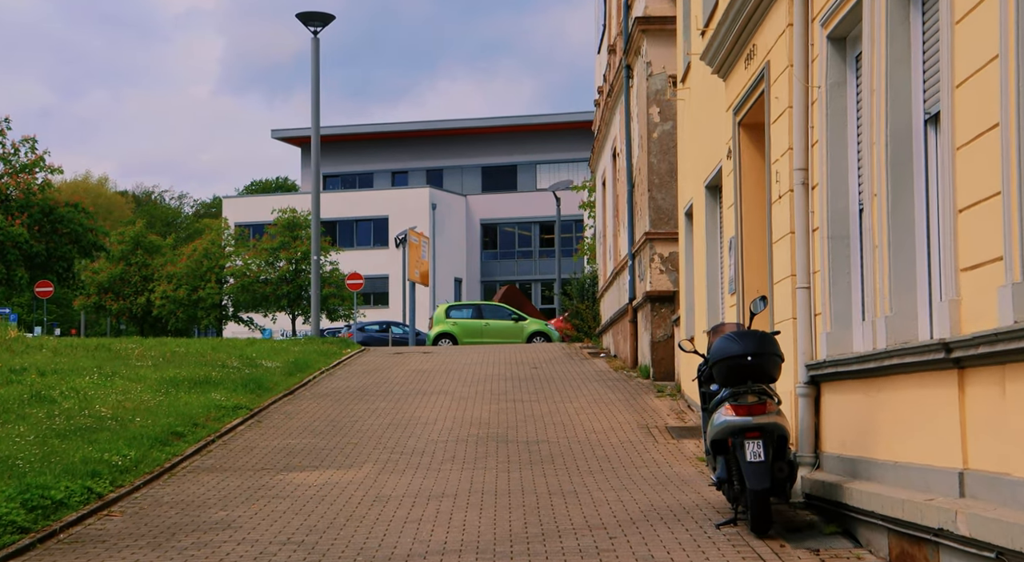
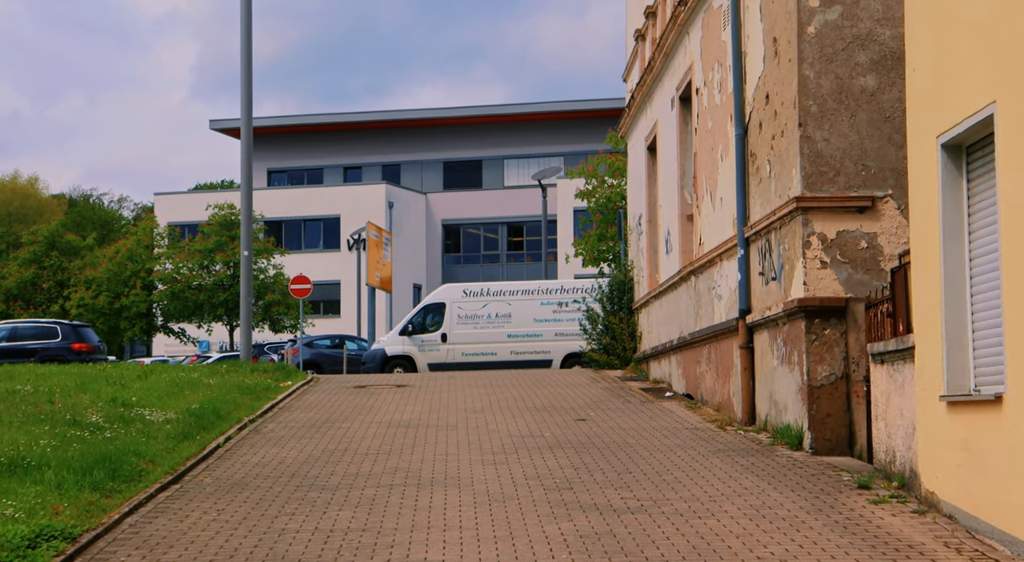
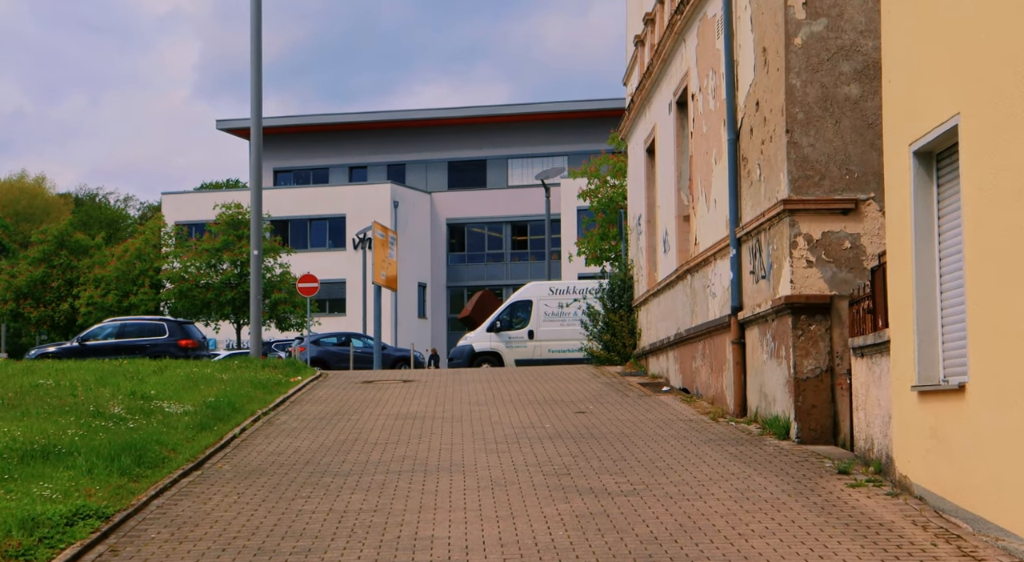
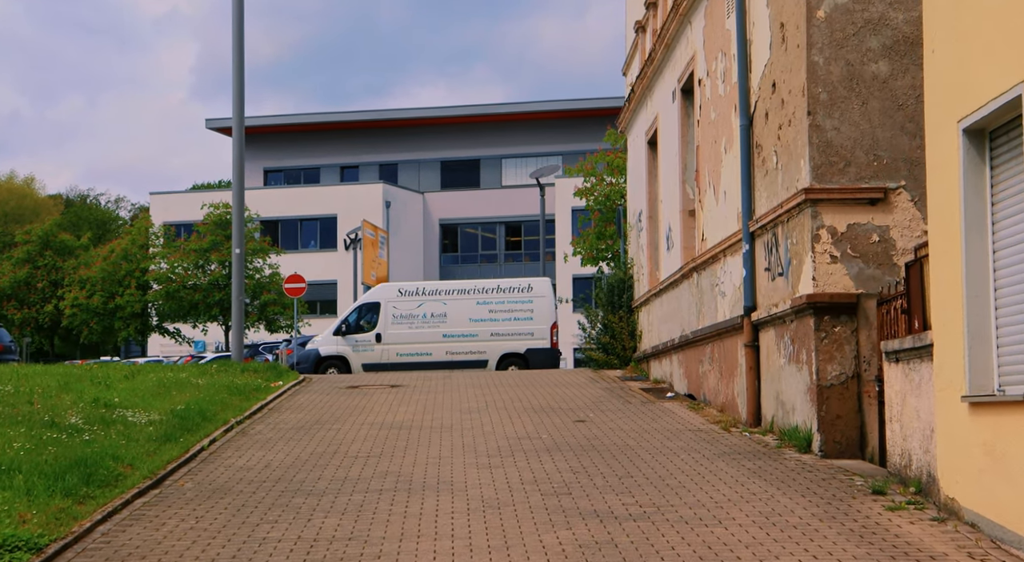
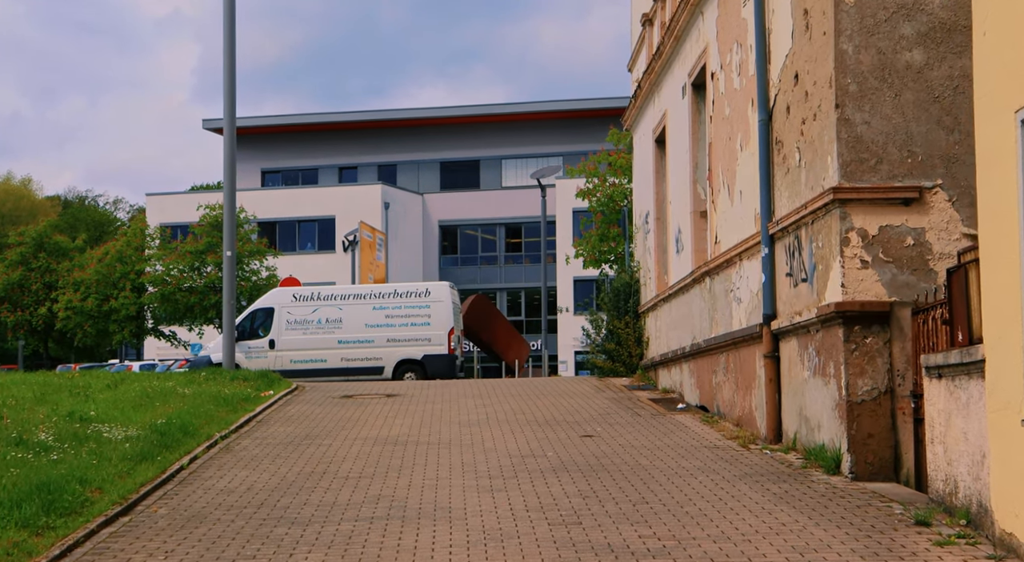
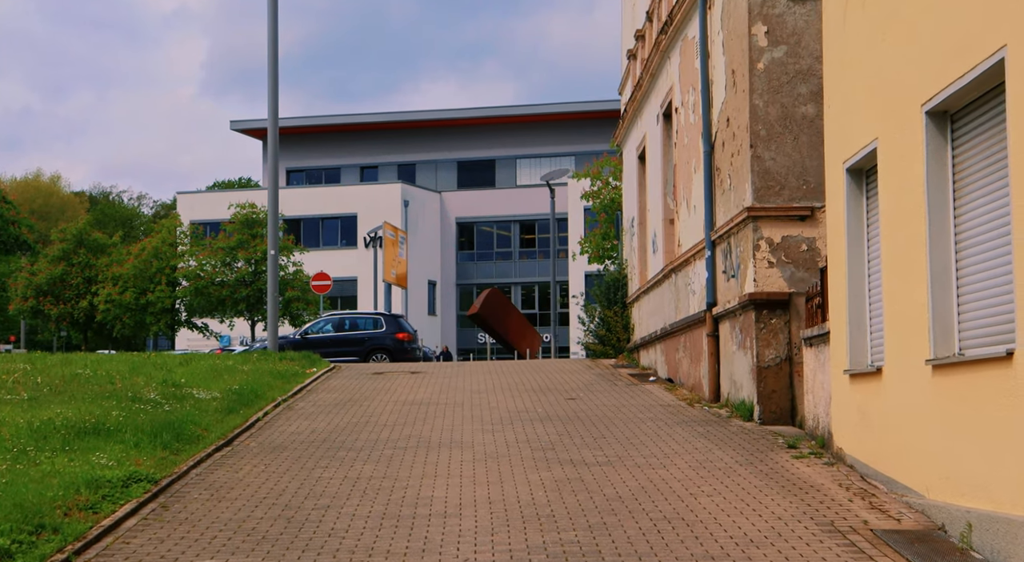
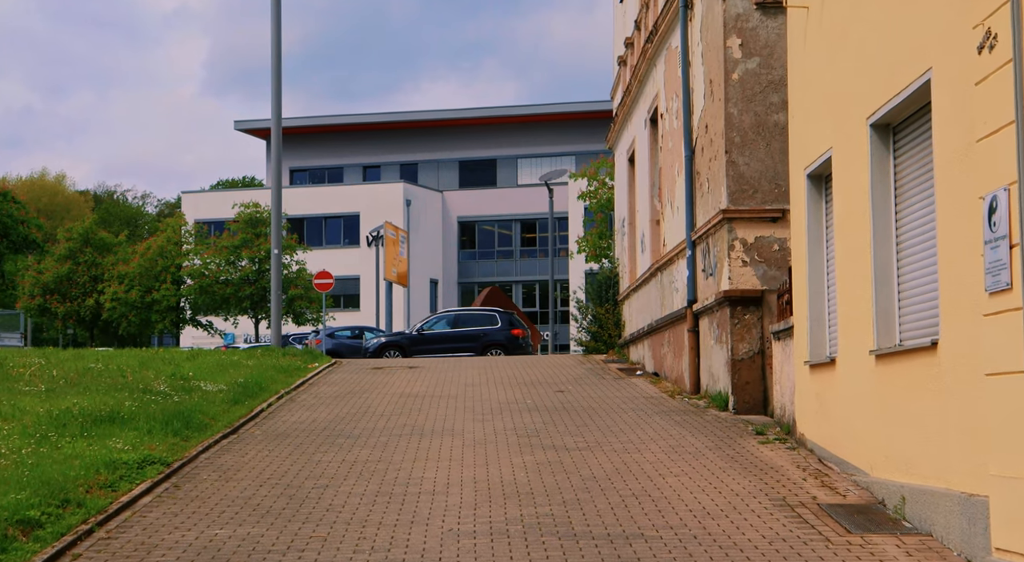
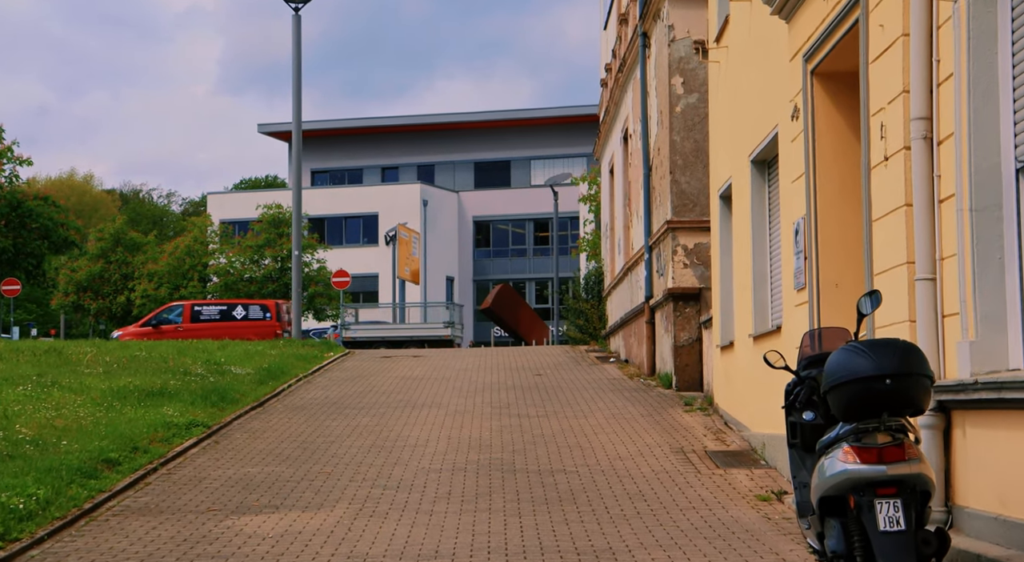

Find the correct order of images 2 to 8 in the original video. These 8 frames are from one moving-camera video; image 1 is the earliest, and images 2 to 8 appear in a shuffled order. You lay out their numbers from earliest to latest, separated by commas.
8, 7, 6, 3, 2, 4, 5
